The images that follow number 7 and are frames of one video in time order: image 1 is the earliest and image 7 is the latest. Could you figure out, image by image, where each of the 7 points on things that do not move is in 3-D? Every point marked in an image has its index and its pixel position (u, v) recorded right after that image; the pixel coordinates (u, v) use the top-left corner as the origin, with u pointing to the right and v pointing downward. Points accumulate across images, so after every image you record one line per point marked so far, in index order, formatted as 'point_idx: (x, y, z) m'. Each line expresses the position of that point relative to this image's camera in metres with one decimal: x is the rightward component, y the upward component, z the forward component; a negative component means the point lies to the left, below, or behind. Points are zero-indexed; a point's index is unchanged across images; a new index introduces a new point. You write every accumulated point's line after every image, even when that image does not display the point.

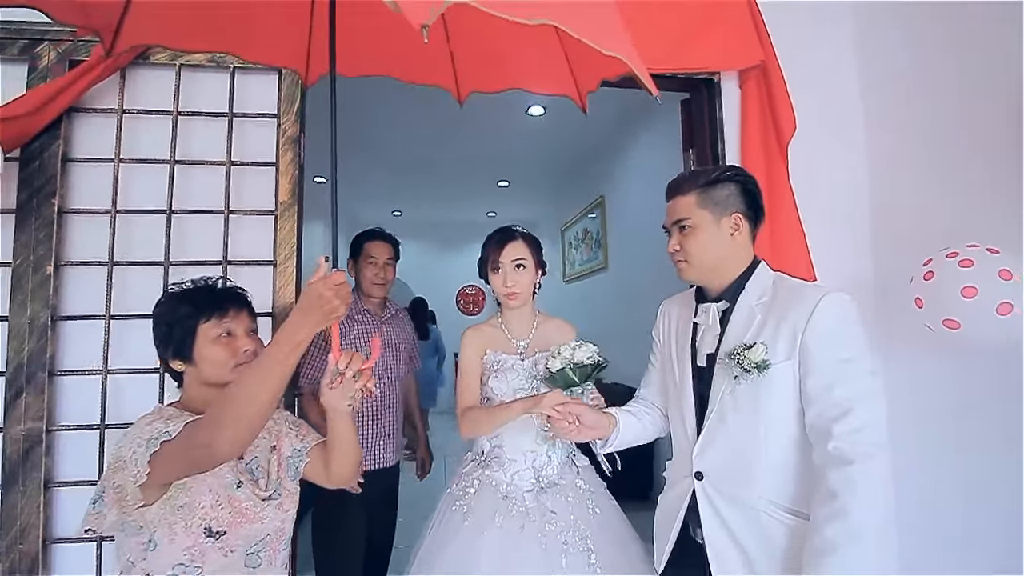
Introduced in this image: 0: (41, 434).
0: (-1.6, -0.5, +1.8) m
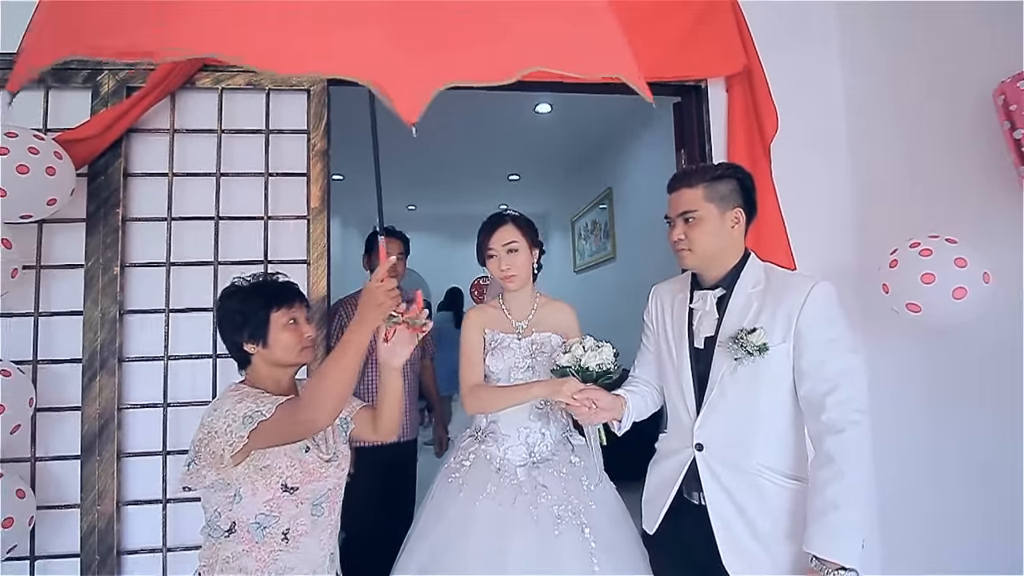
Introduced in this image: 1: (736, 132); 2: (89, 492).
0: (-1.6, -0.5, +2.0) m
1: (+1.0, +0.7, +2.3) m
2: (-1.7, -0.8, +2.0) m
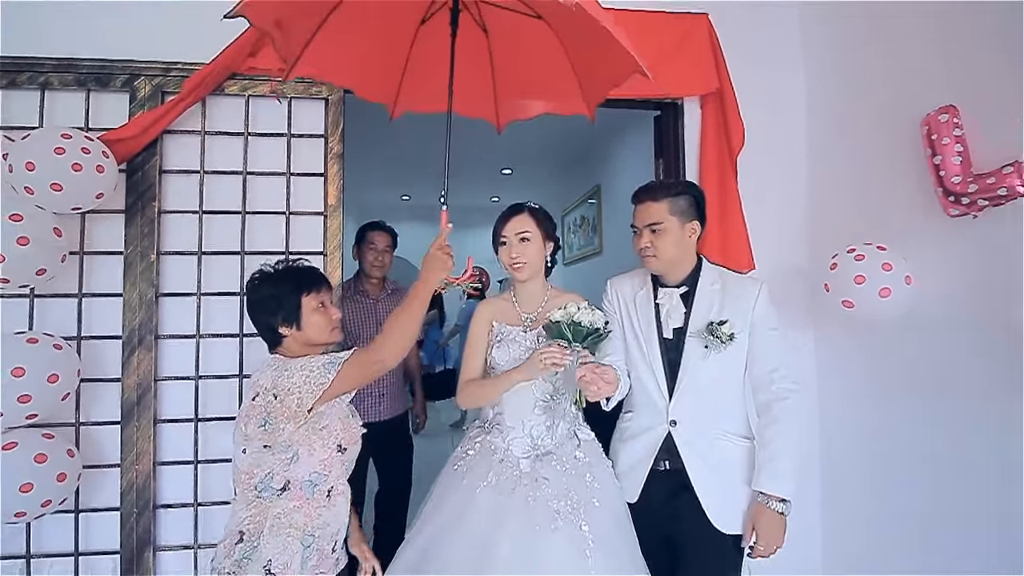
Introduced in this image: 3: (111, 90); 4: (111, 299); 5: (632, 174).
0: (-1.6, -0.4, +2.3) m
1: (+1.0, +0.7, +2.6) m
2: (-1.7, -0.7, +2.3) m
3: (-1.9, +0.9, +2.4) m
4: (-1.8, -0.1, +2.3) m
5: (+1.0, +1.0, +4.3) m
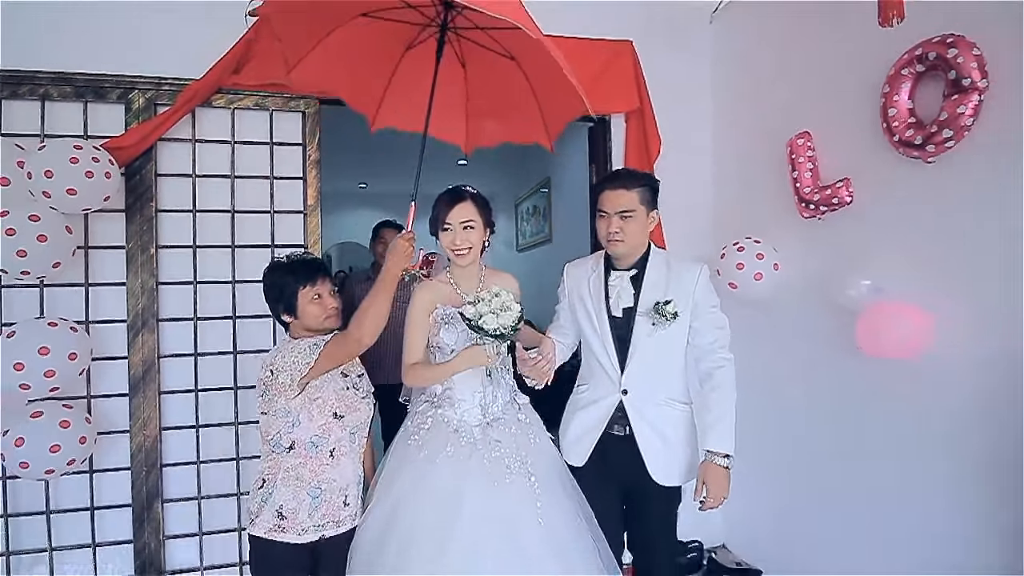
0: (-1.9, -0.4, +2.7) m
1: (+0.7, +0.8, +3.1) m
2: (-2.0, -0.7, +2.6) m
3: (-2.1, +1.0, +2.6) m
4: (-2.1, 0.0, +2.6) m
5: (+0.6, +1.1, +4.8) m
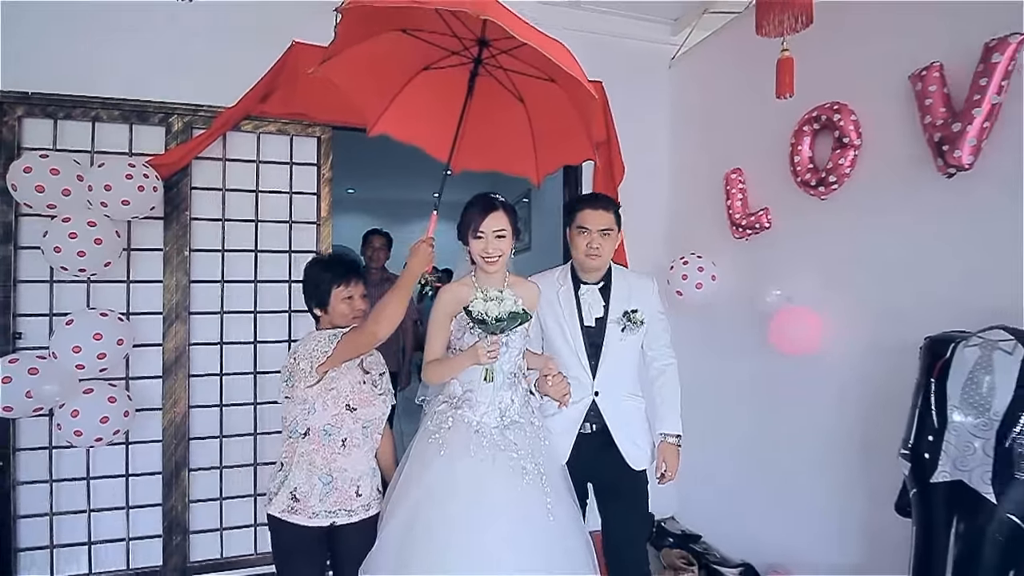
0: (-2.0, -0.4, +3.1) m
1: (+0.6, +0.7, +3.6) m
2: (-2.1, -0.7, +3.0) m
3: (-2.2, +1.0, +3.1) m
4: (-2.2, 0.0, +3.1) m
5: (+0.4, +1.1, +5.3) m
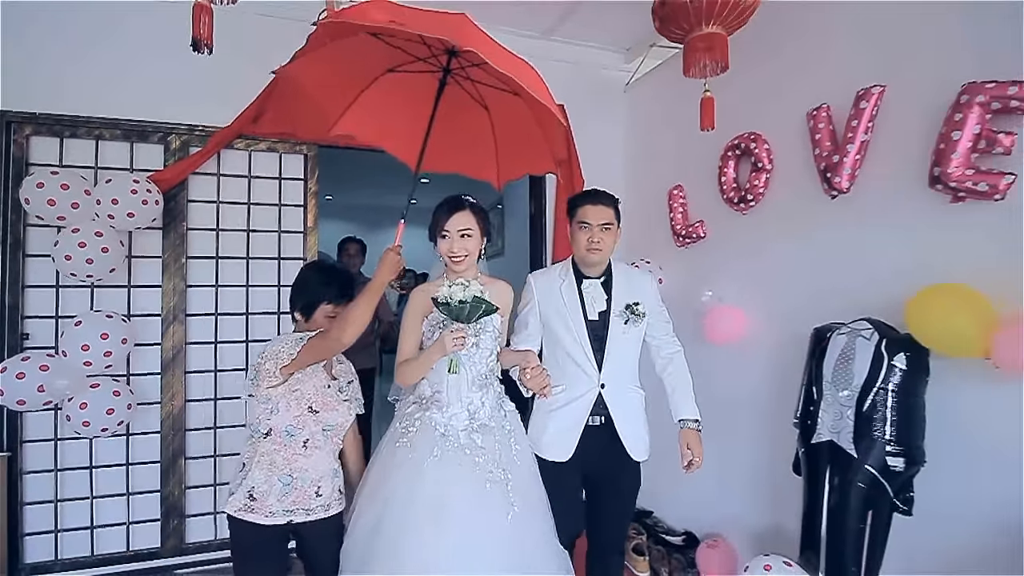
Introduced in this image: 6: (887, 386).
0: (-2.2, -0.4, +3.4) m
1: (+0.4, +0.7, +4.0) m
2: (-2.3, -0.7, +3.3) m
3: (-2.4, +1.0, +3.4) m
4: (-2.4, 0.0, +3.3) m
5: (+0.1, +1.0, +5.7) m
6: (+1.5, -0.4, +2.1) m
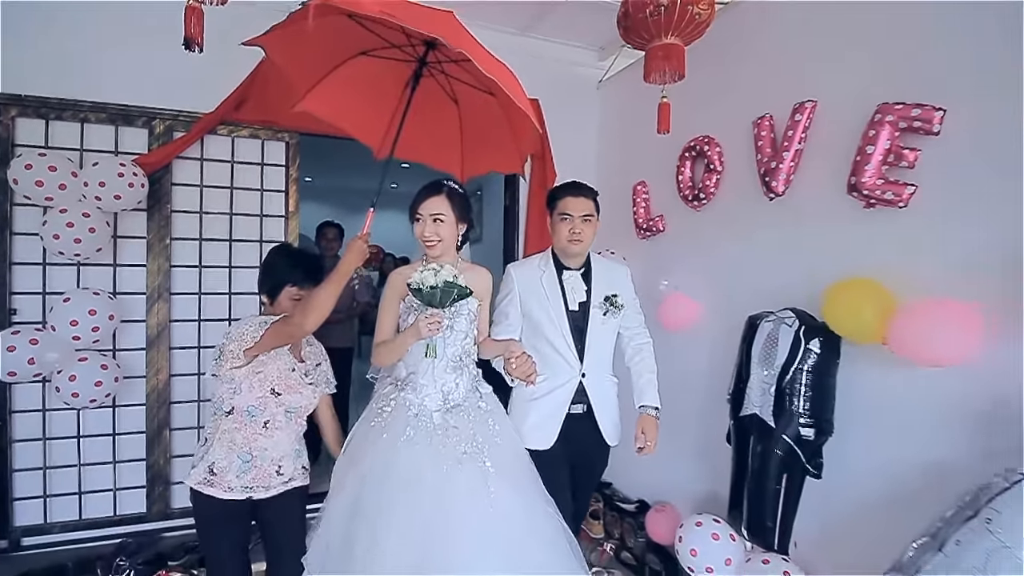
0: (-2.4, -0.2, +3.5) m
1: (+0.2, +0.8, +4.3) m
2: (-2.5, -0.6, +3.5) m
3: (-2.6, +1.1, +3.5) m
4: (-2.6, +0.1, +3.5) m
5: (-0.2, +1.2, +5.9) m
6: (+1.4, -0.4, +2.4) m
